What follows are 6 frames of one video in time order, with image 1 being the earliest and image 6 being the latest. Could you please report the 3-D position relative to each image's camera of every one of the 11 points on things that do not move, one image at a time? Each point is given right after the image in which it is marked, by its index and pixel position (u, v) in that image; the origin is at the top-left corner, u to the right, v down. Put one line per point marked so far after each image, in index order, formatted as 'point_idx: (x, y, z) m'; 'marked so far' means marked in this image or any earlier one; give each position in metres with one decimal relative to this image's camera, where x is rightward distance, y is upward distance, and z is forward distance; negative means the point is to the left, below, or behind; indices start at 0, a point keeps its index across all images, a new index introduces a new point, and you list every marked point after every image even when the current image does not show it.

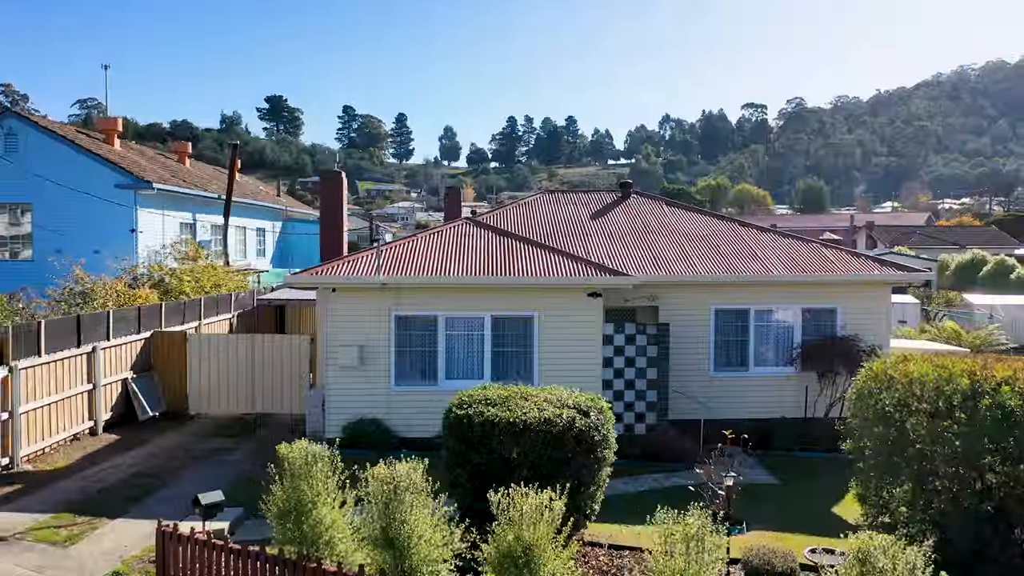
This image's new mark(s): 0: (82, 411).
0: (-6.7, -1.9, +11.8) m
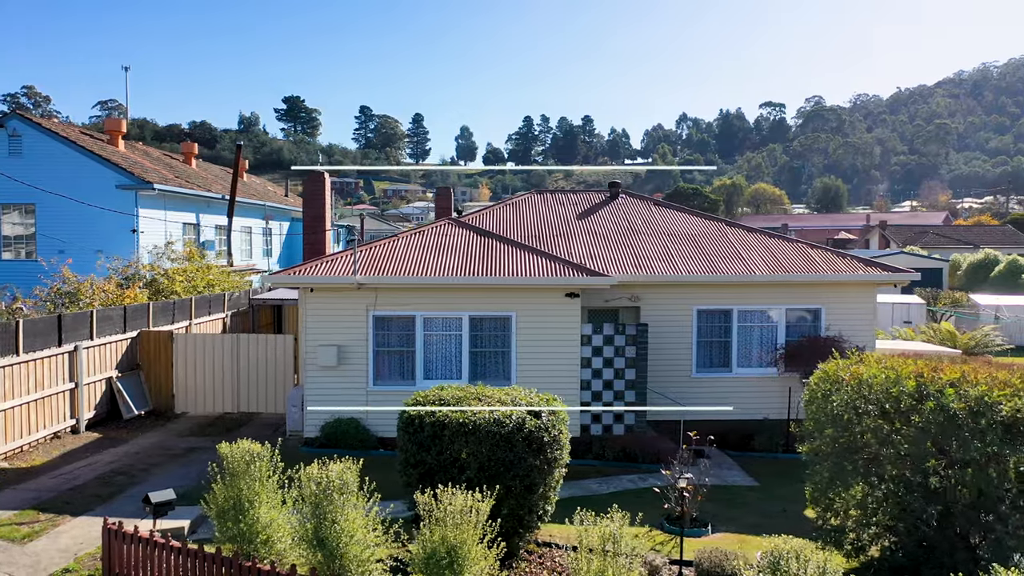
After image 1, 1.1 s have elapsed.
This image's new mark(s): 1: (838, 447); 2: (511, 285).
0: (-7.0, -1.9, +11.9) m
1: (+2.8, -1.4, +6.7) m
2: (0.0, 0.0, +12.1) m
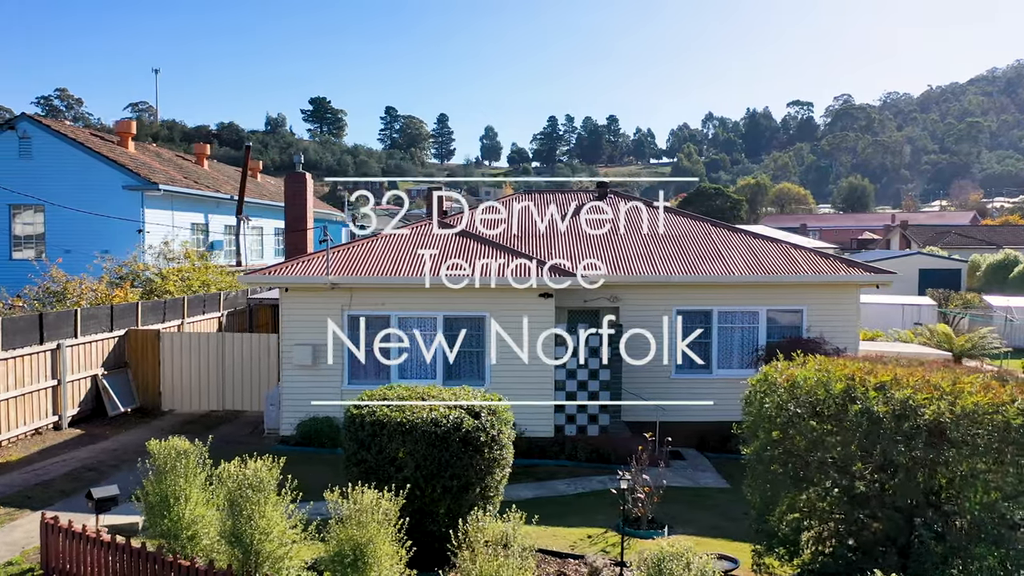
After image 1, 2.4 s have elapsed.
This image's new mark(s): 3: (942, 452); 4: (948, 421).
0: (-7.4, -1.9, +12.2) m
1: (+2.2, -1.4, +6.6) m
2: (-0.5, 0.0, +12.1) m
3: (+3.2, -1.2, +5.6) m
4: (+3.2, -1.0, +5.6) m
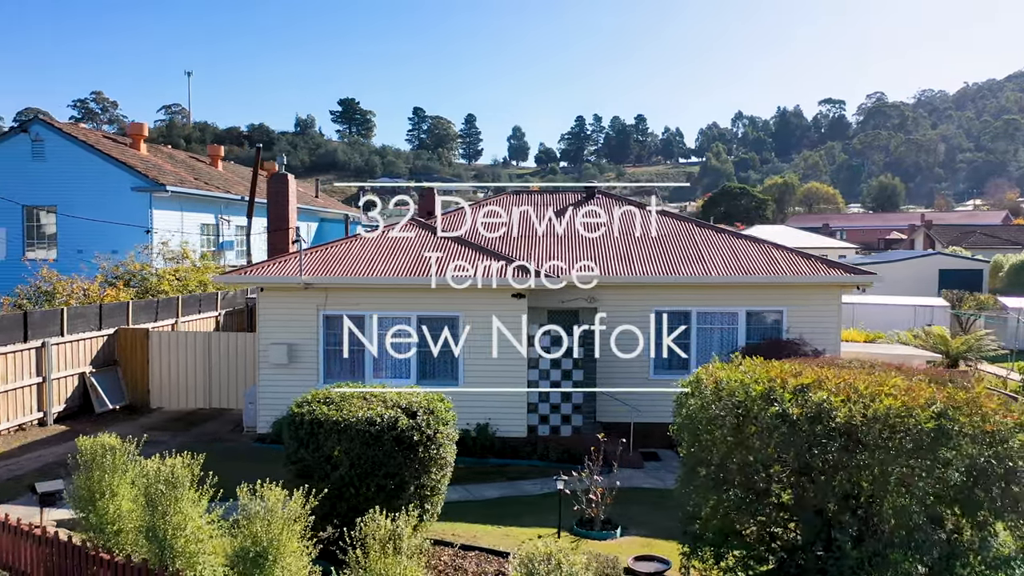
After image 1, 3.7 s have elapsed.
0: (-7.9, -1.9, +12.5) m
1: (+1.6, -1.4, +6.6) m
2: (-0.9, 0.0, +12.1) m
3: (+2.5, -1.2, +5.6) m
4: (+2.5, -1.0, +5.5) m
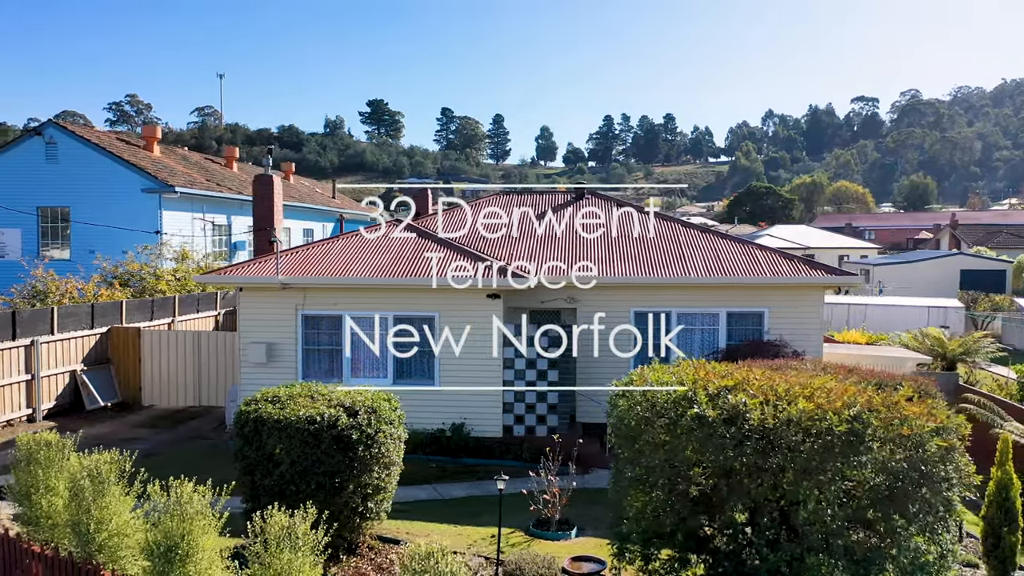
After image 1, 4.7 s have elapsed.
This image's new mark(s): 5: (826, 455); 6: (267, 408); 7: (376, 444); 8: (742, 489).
0: (-8.2, -1.9, +12.8) m
1: (+1.0, -1.4, +6.6) m
2: (-1.3, 0.0, +12.2) m
3: (+1.9, -1.2, +5.5) m
4: (+1.9, -1.0, +5.5) m
5: (+2.2, -1.2, +5.4) m
6: (-2.4, -1.2, +7.4) m
7: (-1.3, -1.5, +7.3) m
8: (+1.7, -1.5, +5.6) m
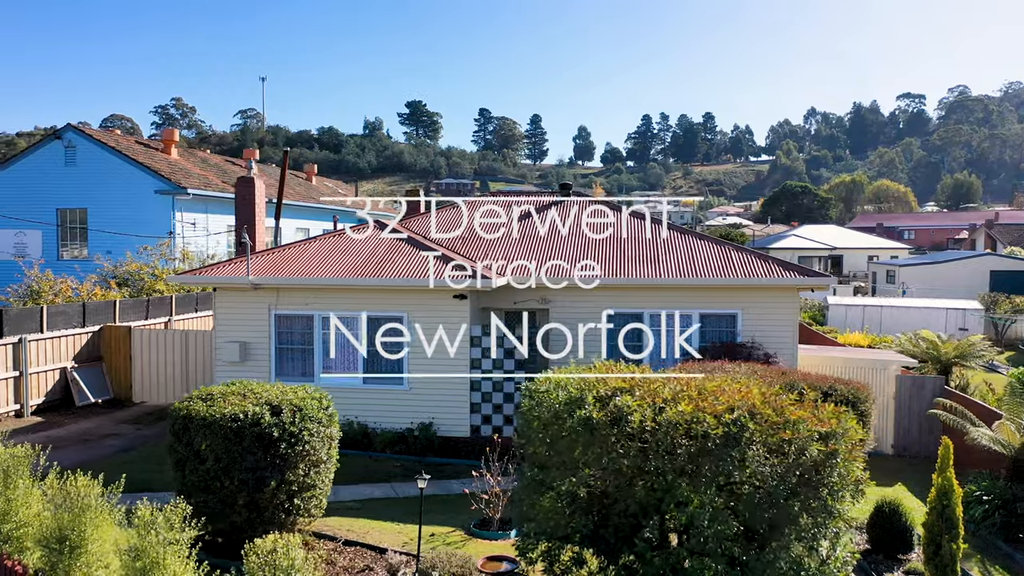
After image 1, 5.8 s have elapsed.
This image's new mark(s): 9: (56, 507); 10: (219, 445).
0: (-8.7, -1.9, +13.2) m
1: (+0.2, -1.4, +6.6) m
2: (-1.8, 0.0, +12.3) m
3: (+1.0, -1.2, +5.5) m
4: (+1.0, -1.0, +5.5) m
5: (+1.3, -1.2, +5.3) m
6: (-3.1, -1.2, +7.6) m
7: (-2.1, -1.5, +7.5) m
8: (+0.9, -1.5, +5.6) m
9: (-3.4, -1.6, +5.7) m
10: (-2.8, -1.5, +7.3) m
